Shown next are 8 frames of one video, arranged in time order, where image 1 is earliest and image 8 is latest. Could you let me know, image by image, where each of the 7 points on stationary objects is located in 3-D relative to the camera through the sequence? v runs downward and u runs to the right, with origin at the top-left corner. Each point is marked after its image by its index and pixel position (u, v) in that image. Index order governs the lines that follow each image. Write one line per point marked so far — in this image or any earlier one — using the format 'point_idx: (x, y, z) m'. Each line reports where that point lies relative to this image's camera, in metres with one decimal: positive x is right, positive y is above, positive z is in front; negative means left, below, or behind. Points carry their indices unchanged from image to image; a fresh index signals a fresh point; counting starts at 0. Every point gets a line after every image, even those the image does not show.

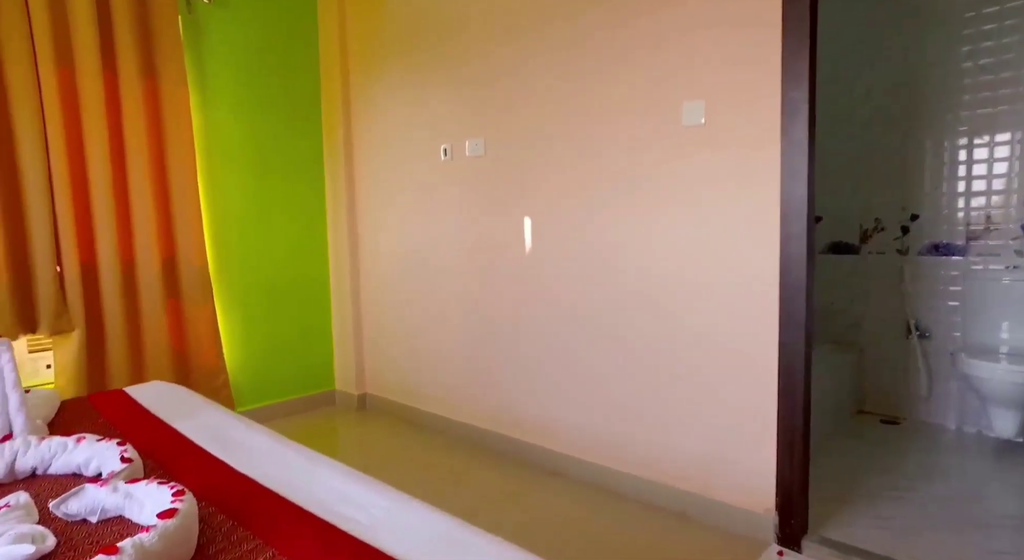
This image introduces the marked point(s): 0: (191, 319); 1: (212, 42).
0: (-1.6, -0.2, +2.9) m
1: (-1.6, +1.2, +3.0) m
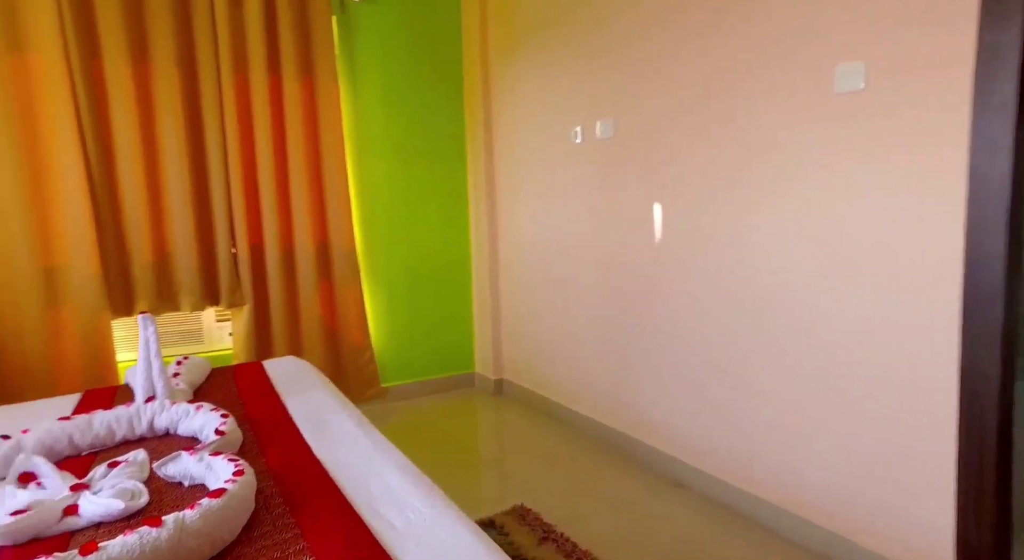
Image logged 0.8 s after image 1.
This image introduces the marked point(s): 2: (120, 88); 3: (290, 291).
0: (-0.9, -0.1, +3.2) m
1: (-0.8, +1.3, +3.2) m
2: (-1.7, +0.8, +2.6) m
3: (-1.2, 0.0, +3.0) m
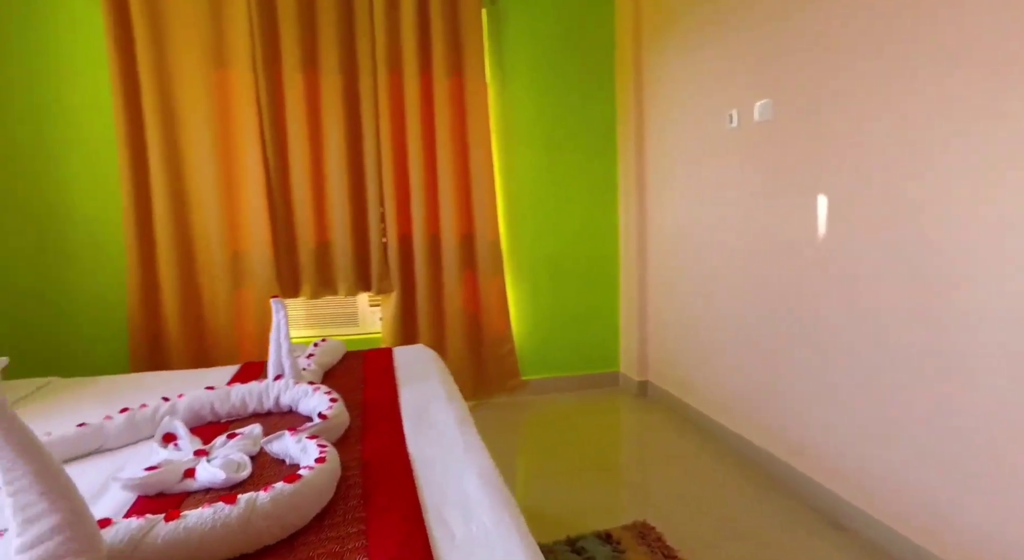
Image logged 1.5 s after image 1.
0: (-0.1, 0.0, +3.2) m
1: (0.0, +1.4, +3.2) m
2: (-1.0, +0.9, +2.9) m
3: (-0.4, 0.0, +3.2) m
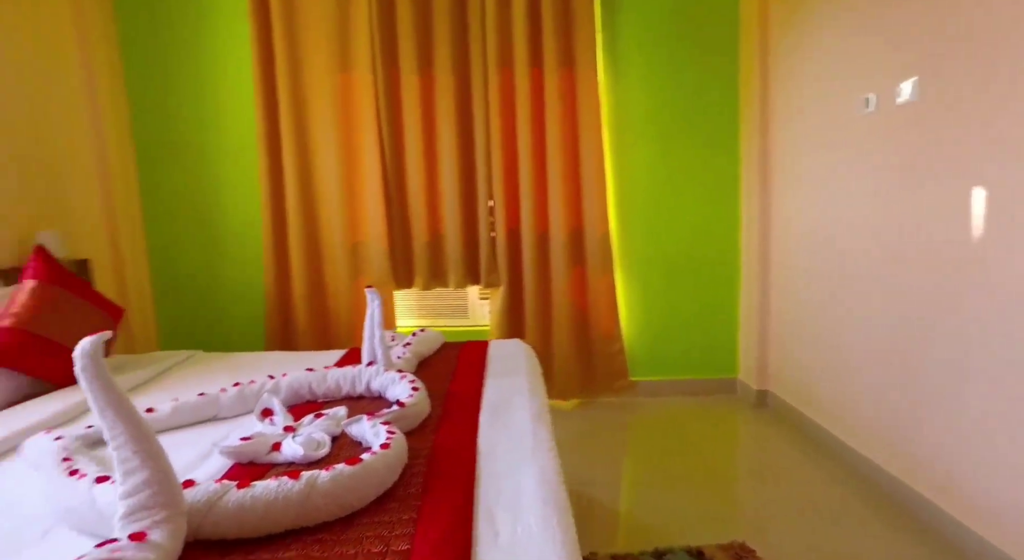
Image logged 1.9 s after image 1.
0: (+0.4, 0.0, +3.1) m
1: (+0.6, +1.4, +3.1) m
2: (-0.5, +0.9, +3.0) m
3: (+0.2, 0.0, +3.1) m
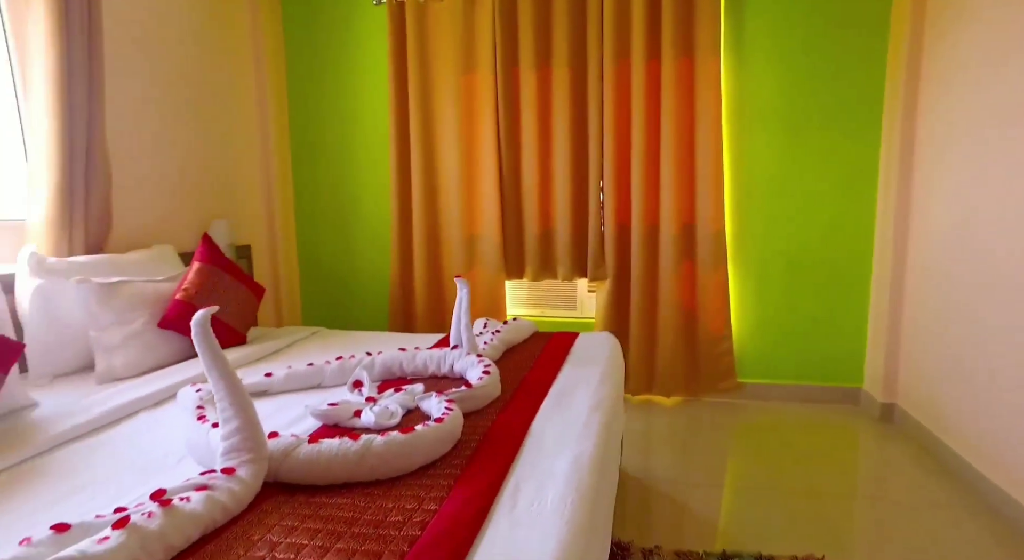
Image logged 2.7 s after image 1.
0: (+1.0, 0.0, +3.0) m
1: (+1.2, +1.4, +3.0) m
2: (+0.1, +1.0, +3.1) m
3: (+0.7, +0.1, +3.1) m
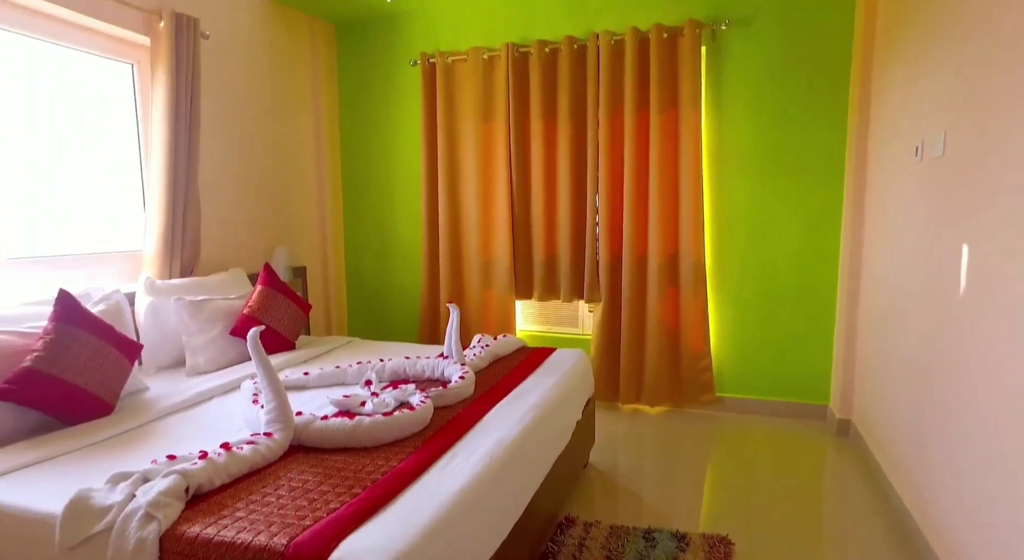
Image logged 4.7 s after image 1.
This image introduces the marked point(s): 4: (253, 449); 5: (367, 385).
0: (+1.0, -0.2, +3.5) m
1: (+1.3, +1.2, +3.4) m
2: (+0.2, +0.9, +3.6) m
3: (+0.8, -0.1, +3.6) m
4: (-0.7, -0.5, +1.6) m
5: (-0.6, -0.4, +2.2) m
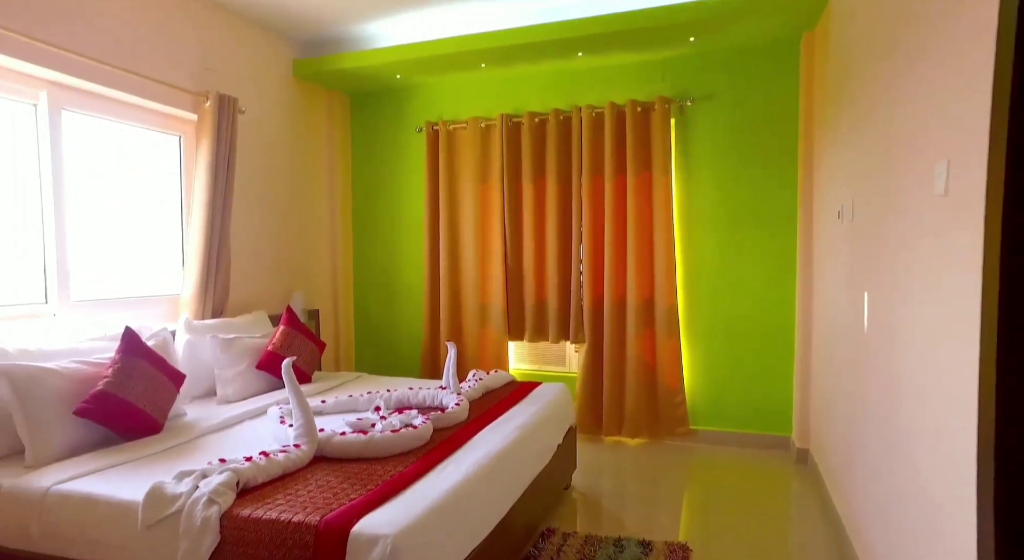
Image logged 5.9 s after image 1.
0: (+1.0, -0.4, +3.8) m
1: (+1.2, +0.9, +3.9) m
2: (+0.1, +0.6, +4.1) m
3: (+0.7, -0.4, +4.0) m
4: (-0.8, -0.6, +1.9) m
5: (-0.6, -0.6, +2.6) m
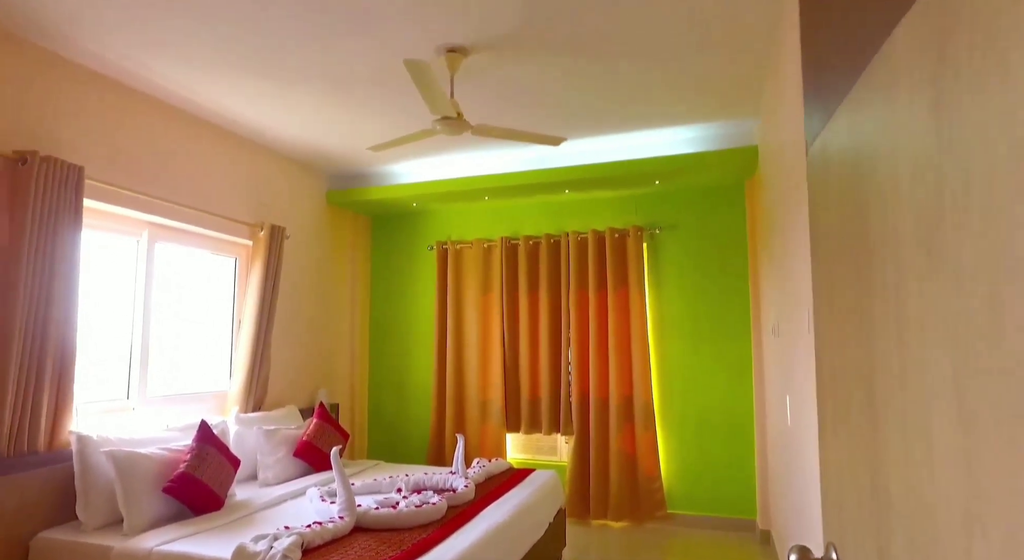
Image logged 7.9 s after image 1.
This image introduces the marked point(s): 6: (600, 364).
0: (+1.0, -1.2, +4.4) m
1: (+1.2, +0.2, +4.6) m
2: (+0.1, -0.2, +4.8) m
3: (+0.7, -1.1, +4.5) m
4: (-0.8, -1.0, +2.5) m
5: (-0.6, -1.1, +3.1) m
6: (+0.7, -0.6, +4.5) m
